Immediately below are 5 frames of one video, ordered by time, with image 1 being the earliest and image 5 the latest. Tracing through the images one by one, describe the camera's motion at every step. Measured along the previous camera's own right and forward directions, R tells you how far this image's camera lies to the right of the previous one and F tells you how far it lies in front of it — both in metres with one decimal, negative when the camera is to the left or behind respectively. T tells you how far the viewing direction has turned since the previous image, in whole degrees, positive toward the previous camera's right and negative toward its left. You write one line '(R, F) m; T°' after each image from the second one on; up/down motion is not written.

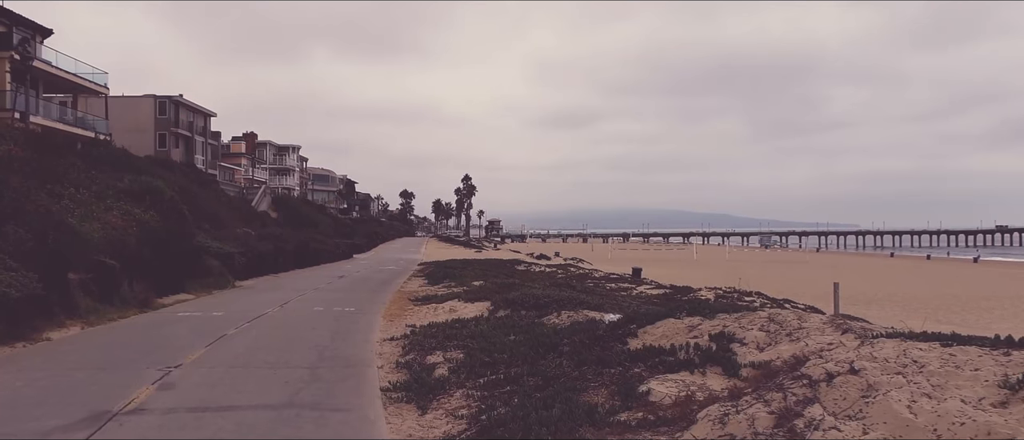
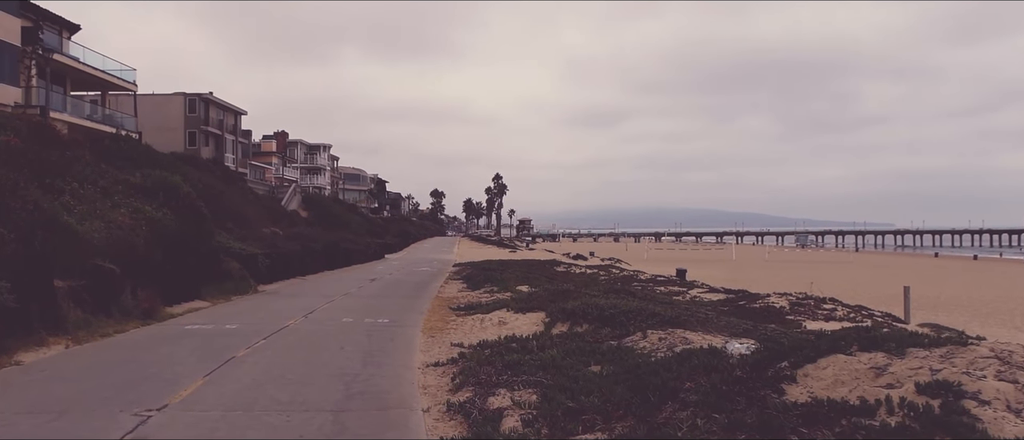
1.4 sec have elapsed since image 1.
(-0.5, +2.2) m; -2°
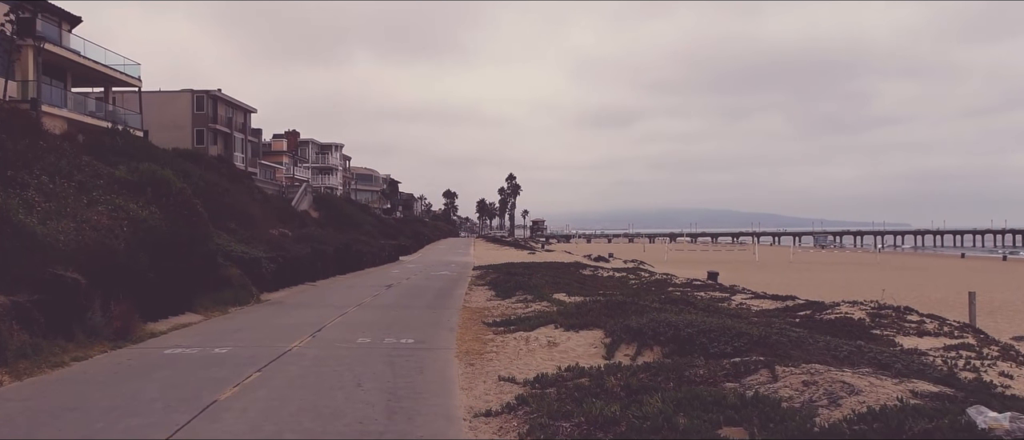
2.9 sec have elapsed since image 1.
(-0.6, +2.4) m; -1°
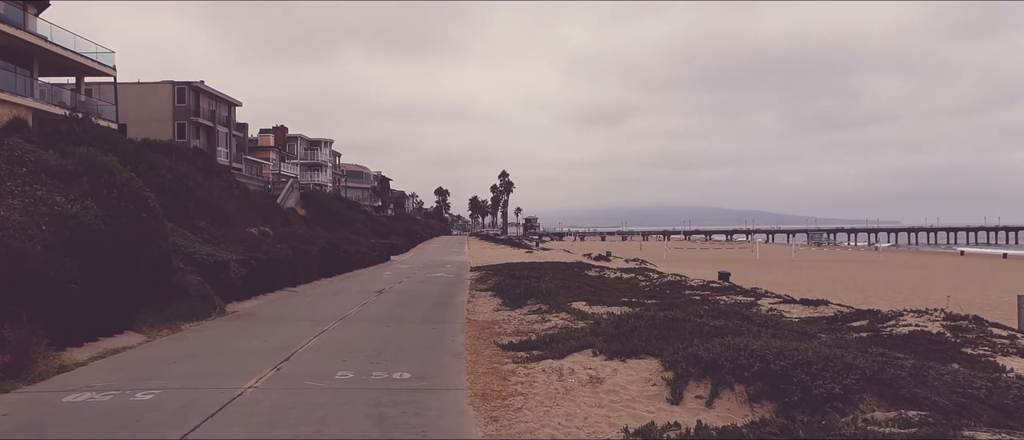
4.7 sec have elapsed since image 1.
(-0.4, +2.7) m; +1°
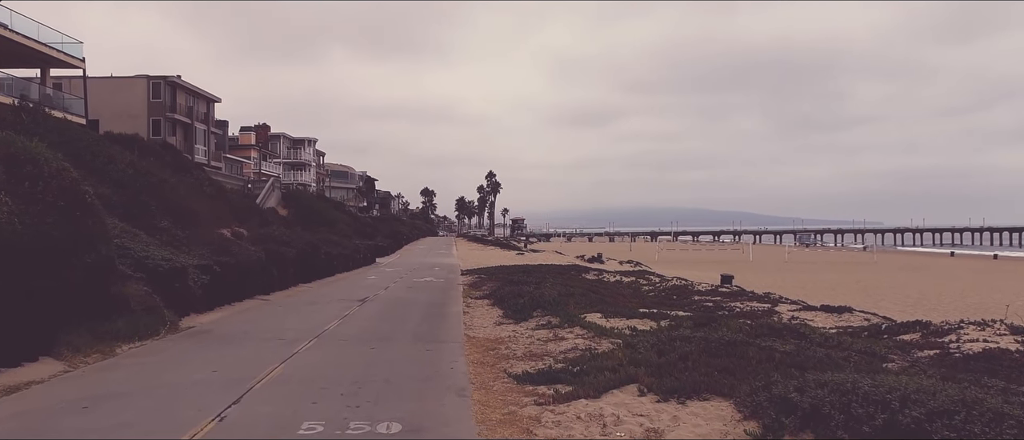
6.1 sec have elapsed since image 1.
(-0.3, +2.2) m; +1°
